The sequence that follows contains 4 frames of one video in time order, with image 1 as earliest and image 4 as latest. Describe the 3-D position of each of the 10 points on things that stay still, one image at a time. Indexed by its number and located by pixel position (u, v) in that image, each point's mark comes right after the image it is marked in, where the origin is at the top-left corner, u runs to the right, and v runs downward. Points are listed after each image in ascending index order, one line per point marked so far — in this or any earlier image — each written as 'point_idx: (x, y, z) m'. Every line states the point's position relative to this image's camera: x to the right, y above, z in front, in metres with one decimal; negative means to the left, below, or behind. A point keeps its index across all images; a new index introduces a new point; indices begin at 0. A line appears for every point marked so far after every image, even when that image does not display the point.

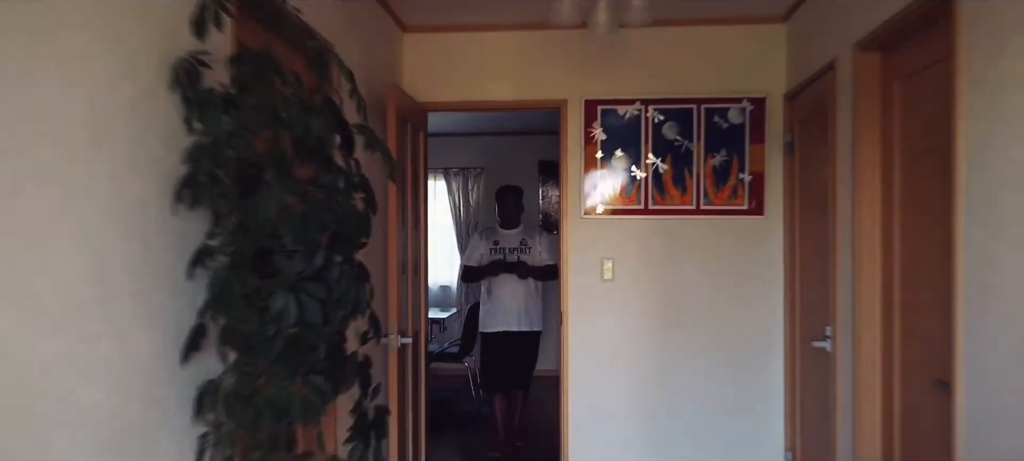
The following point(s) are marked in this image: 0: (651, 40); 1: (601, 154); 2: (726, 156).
0: (+0.6, +0.9, +4.7) m
1: (+0.4, +0.3, +4.7) m
2: (+1.0, +0.3, +4.6) m
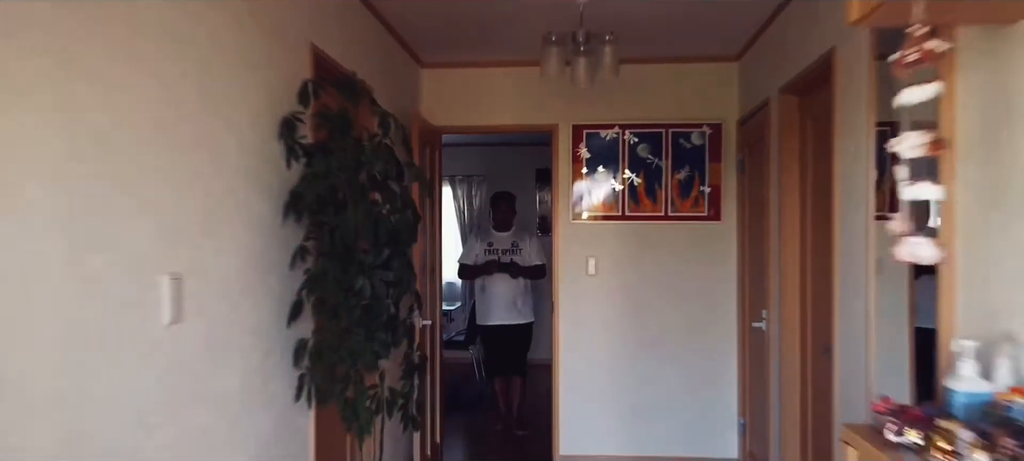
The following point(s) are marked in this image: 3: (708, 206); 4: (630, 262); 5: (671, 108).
0: (+0.6, +0.8, +5.7) m
1: (+0.4, +0.3, +5.7) m
2: (+1.0, +0.3, +5.6) m
3: (+1.0, +0.1, +5.6) m
4: (+0.6, -0.2, +5.6) m
5: (+0.9, +0.7, +5.6) m
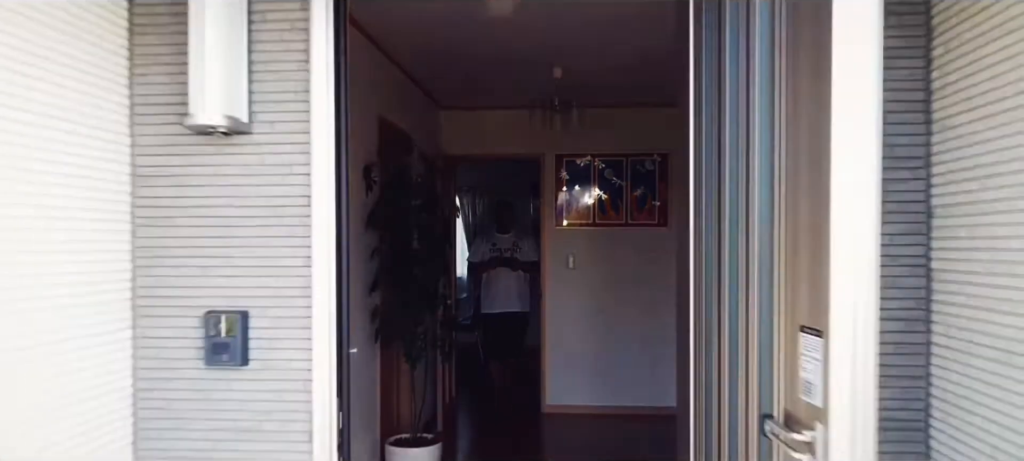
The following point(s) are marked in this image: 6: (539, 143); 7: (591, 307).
0: (+0.6, +0.8, +7.5) m
1: (+0.4, +0.3, +7.5) m
2: (+0.9, +0.3, +7.4) m
3: (+1.0, +0.1, +7.4) m
4: (+0.6, -0.2, +7.4) m
5: (+0.8, +0.6, +7.4) m
6: (+0.2, +0.6, +7.5) m
7: (+0.6, -0.5, +7.4) m
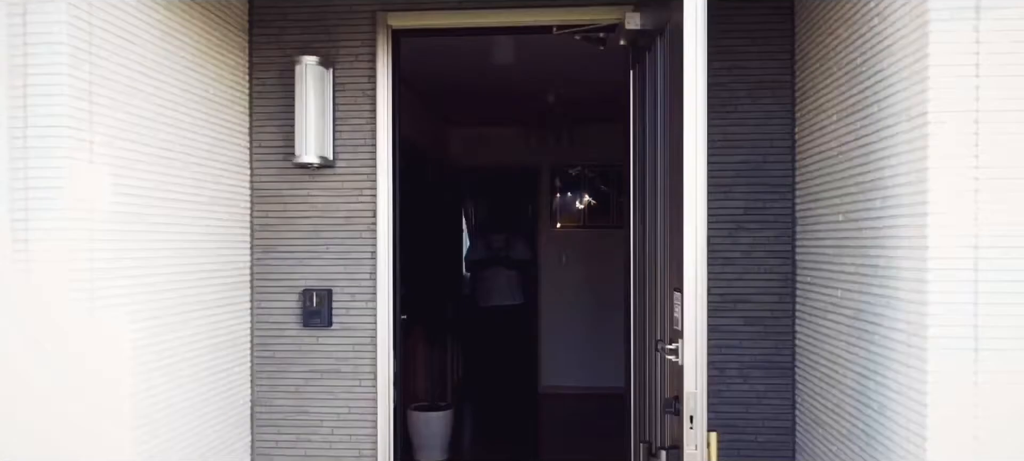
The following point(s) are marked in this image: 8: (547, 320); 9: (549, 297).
0: (+0.6, +0.8, +8.5) m
1: (+0.4, +0.3, +8.5) m
2: (+0.9, +0.3, +8.4) m
3: (+1.0, +0.1, +8.4) m
4: (+0.6, -0.2, +8.4) m
5: (+0.8, +0.6, +8.5) m
6: (+0.2, +0.6, +8.5) m
7: (+0.6, -0.6, +8.4) m
8: (+0.4, -0.8, +8.4) m
9: (+0.4, -0.7, +8.4) m
